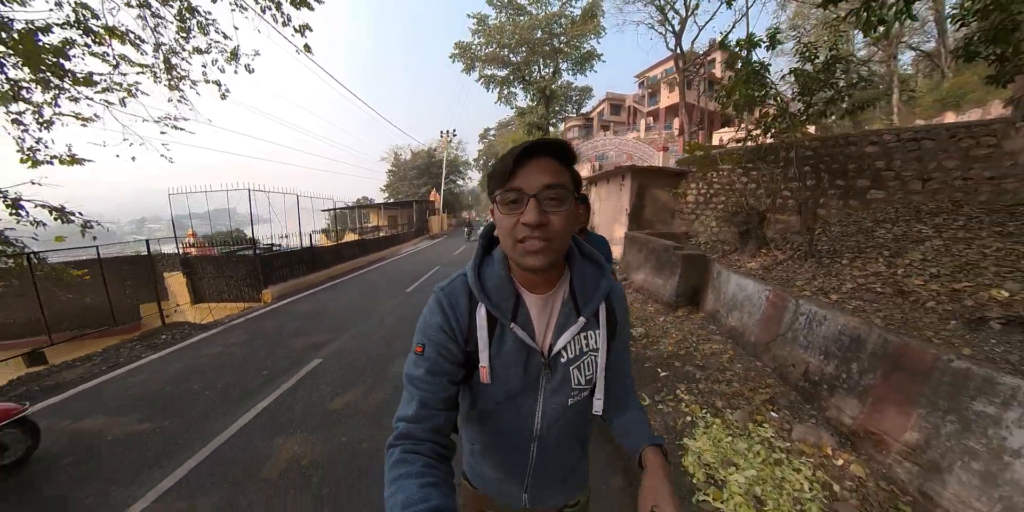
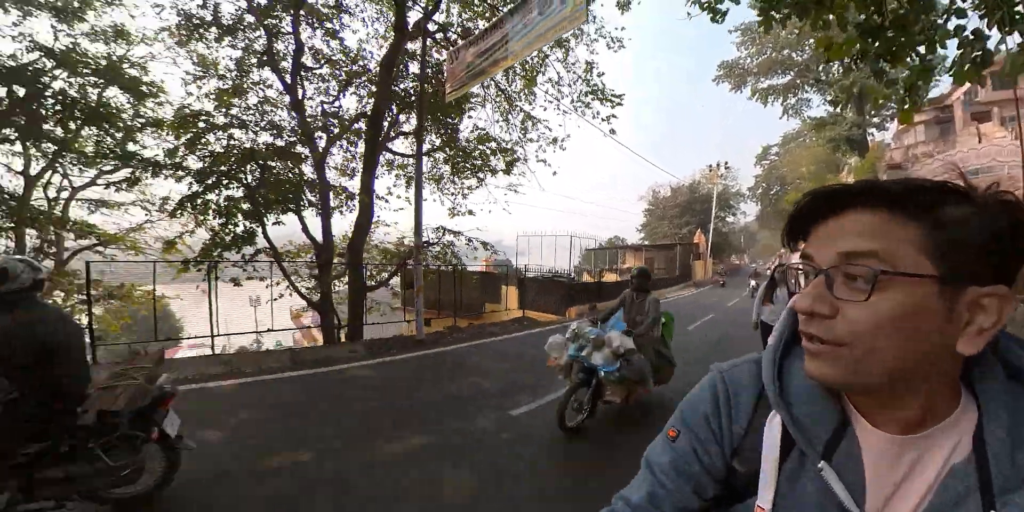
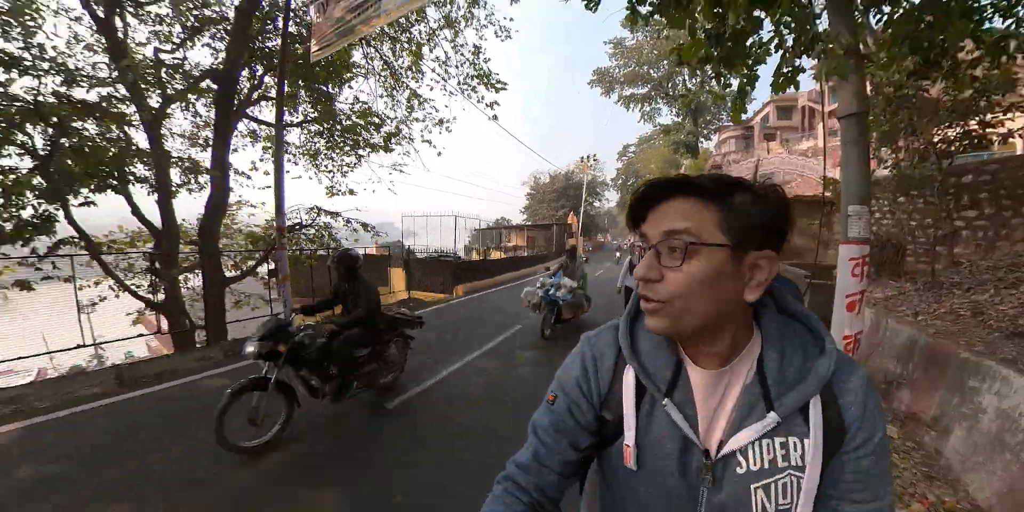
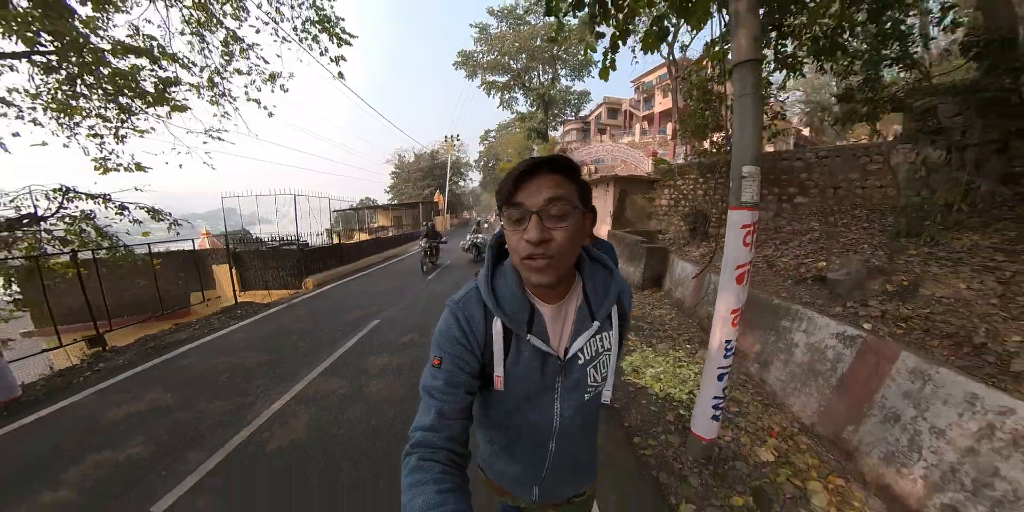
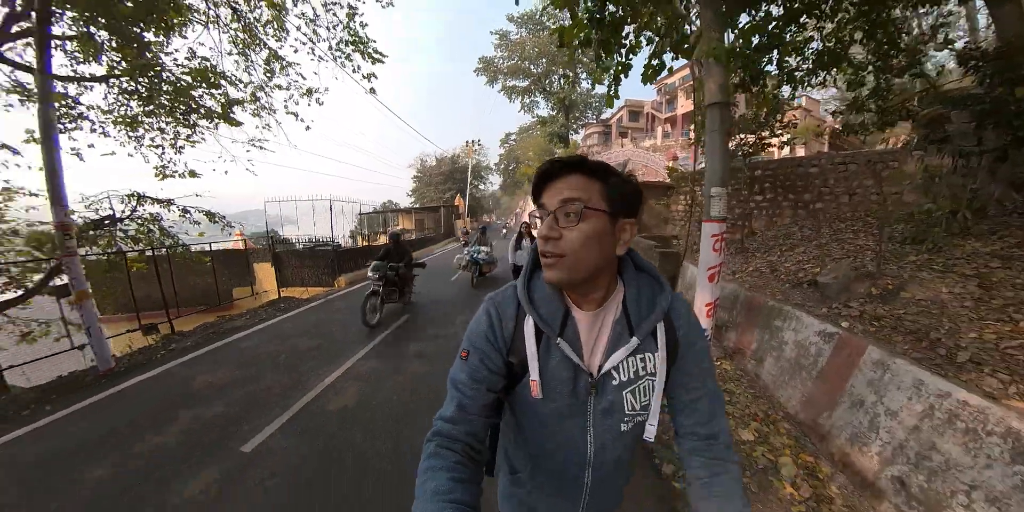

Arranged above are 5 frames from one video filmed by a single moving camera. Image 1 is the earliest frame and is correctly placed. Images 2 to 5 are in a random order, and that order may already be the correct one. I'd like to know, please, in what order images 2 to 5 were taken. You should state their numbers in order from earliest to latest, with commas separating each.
4, 5, 3, 2
